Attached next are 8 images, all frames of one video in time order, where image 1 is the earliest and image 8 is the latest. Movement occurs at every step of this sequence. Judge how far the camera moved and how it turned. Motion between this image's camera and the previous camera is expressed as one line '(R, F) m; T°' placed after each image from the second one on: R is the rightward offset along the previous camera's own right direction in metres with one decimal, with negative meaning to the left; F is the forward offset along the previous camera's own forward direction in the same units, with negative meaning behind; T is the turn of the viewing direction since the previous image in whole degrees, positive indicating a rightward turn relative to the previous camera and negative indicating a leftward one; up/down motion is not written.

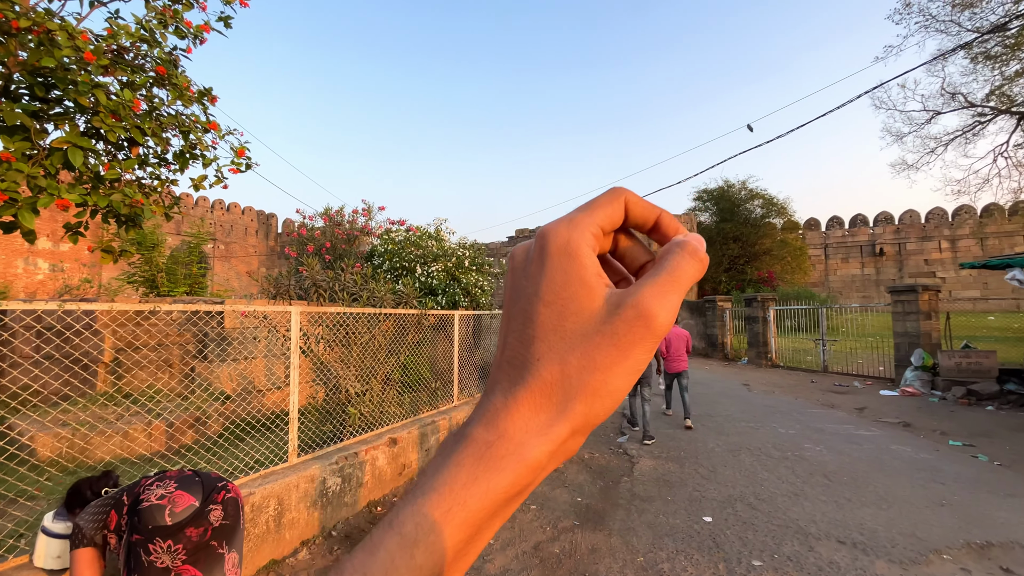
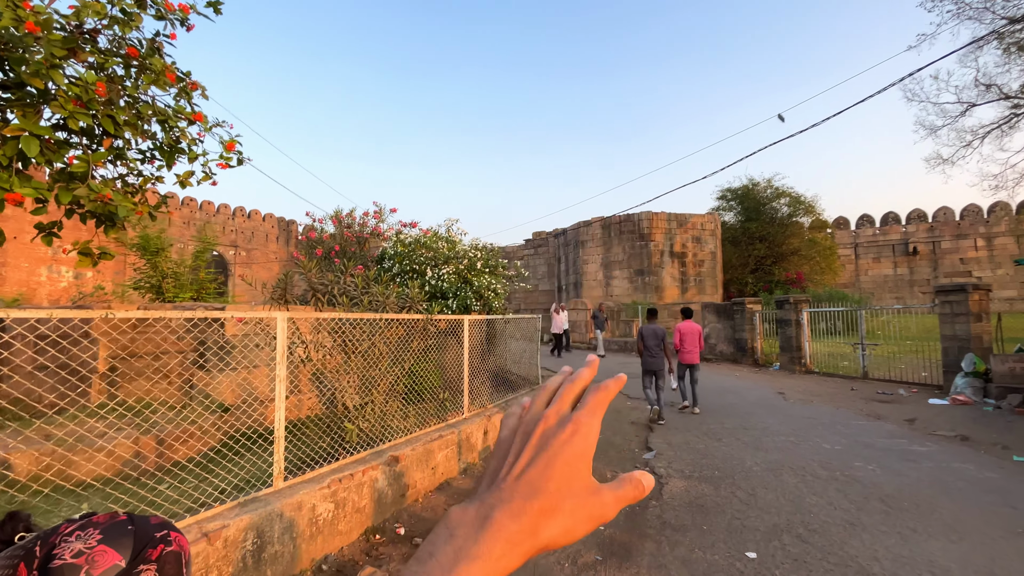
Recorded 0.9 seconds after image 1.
(0.0, +0.4) m; -2°
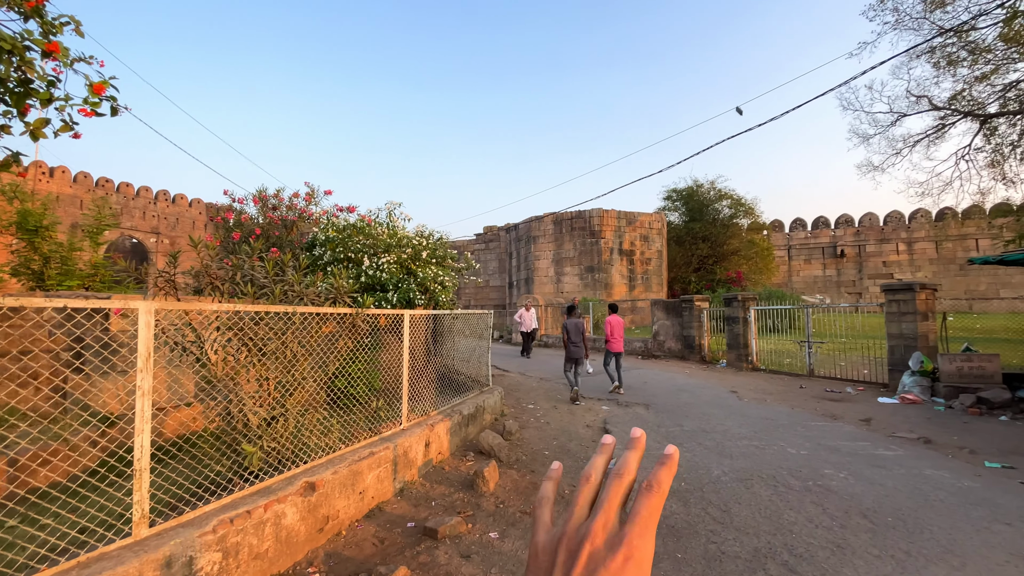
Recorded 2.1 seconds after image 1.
(0.0, +0.6) m; +6°
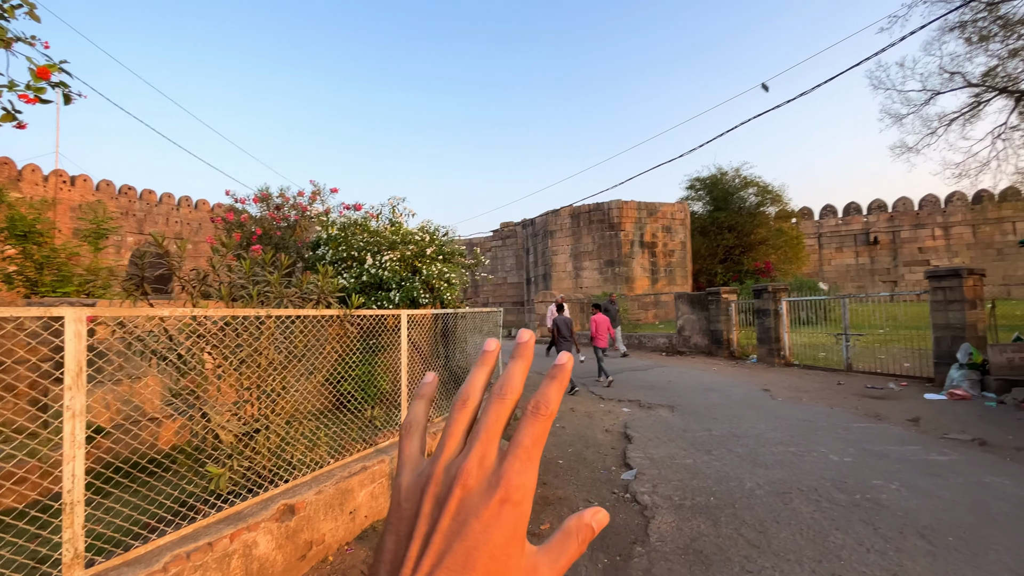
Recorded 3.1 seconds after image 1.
(+0.1, +0.4) m; -3°
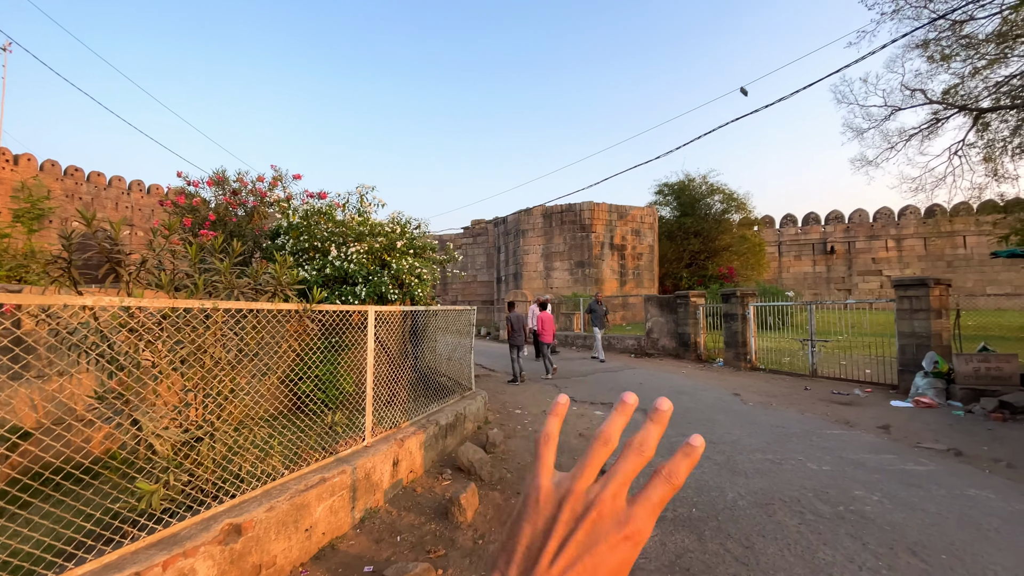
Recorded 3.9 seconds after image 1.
(-0.1, +0.3) m; +4°
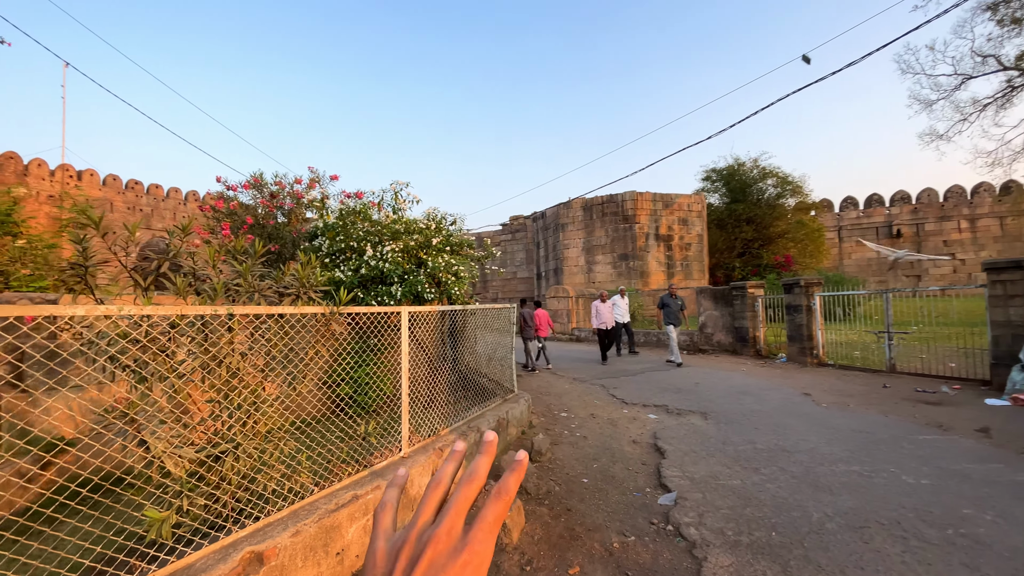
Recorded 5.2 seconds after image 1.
(0.0, +0.3) m; -5°
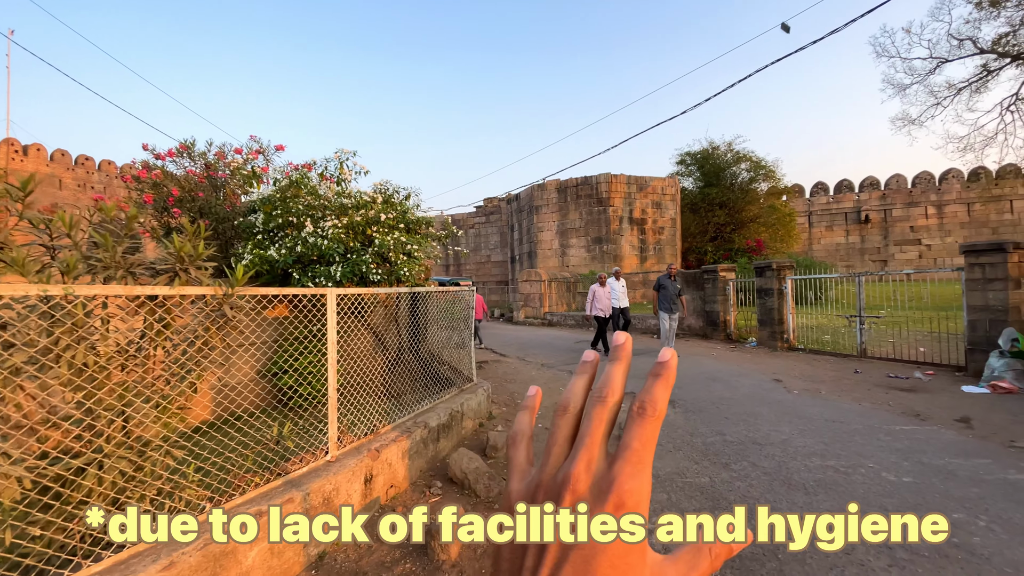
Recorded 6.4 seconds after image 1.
(+0.2, +0.4) m; +3°
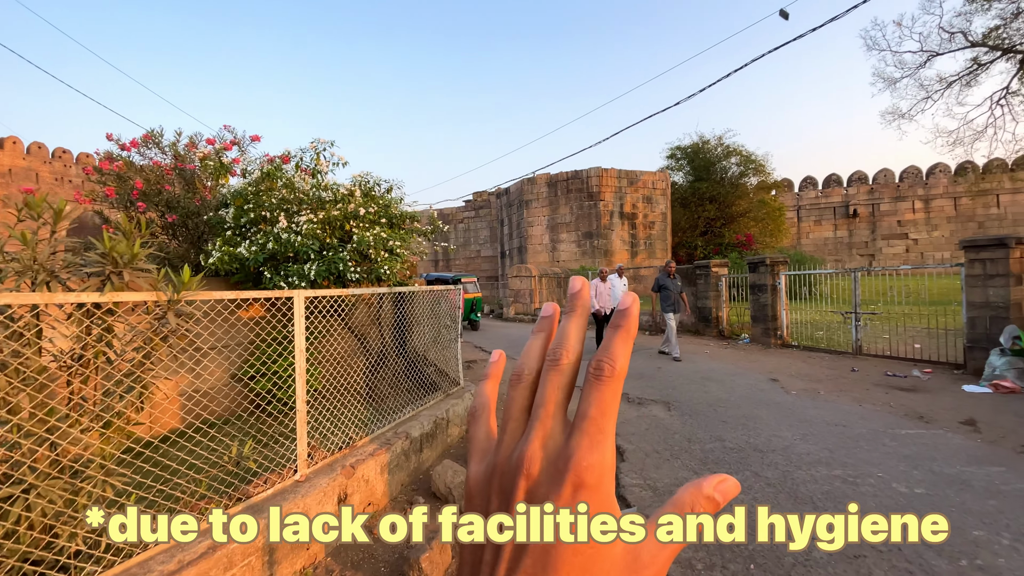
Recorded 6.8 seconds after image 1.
(0.0, +0.3) m; +1°
